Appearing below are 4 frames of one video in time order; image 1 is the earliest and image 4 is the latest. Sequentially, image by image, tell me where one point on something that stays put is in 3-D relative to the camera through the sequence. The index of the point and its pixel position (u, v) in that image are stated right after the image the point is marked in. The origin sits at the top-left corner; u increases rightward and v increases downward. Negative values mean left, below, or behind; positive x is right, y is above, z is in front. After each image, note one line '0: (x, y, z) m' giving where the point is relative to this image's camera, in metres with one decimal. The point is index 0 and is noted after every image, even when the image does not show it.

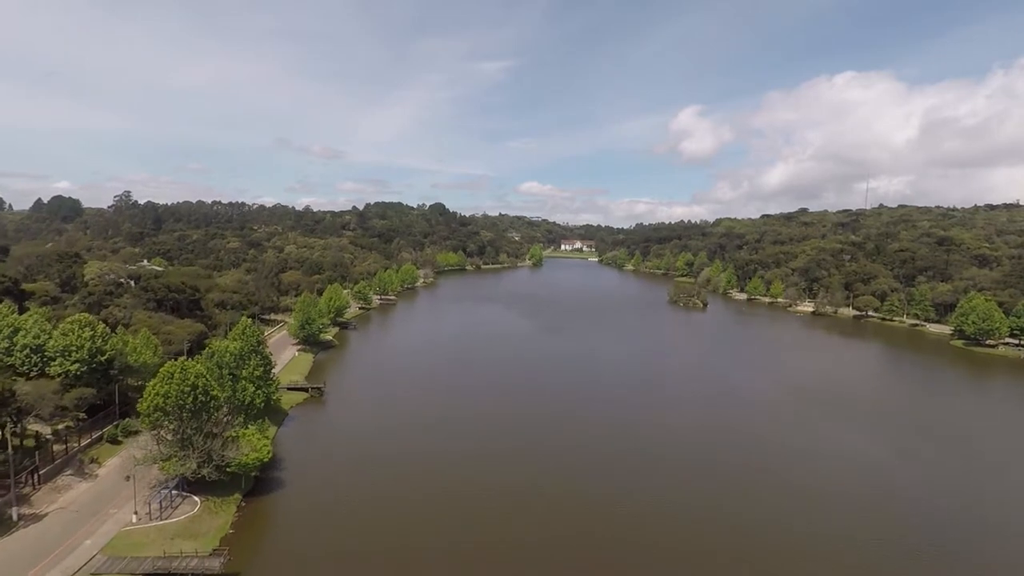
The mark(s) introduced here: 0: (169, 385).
0: (-11.5, -3.3, +18.9) m
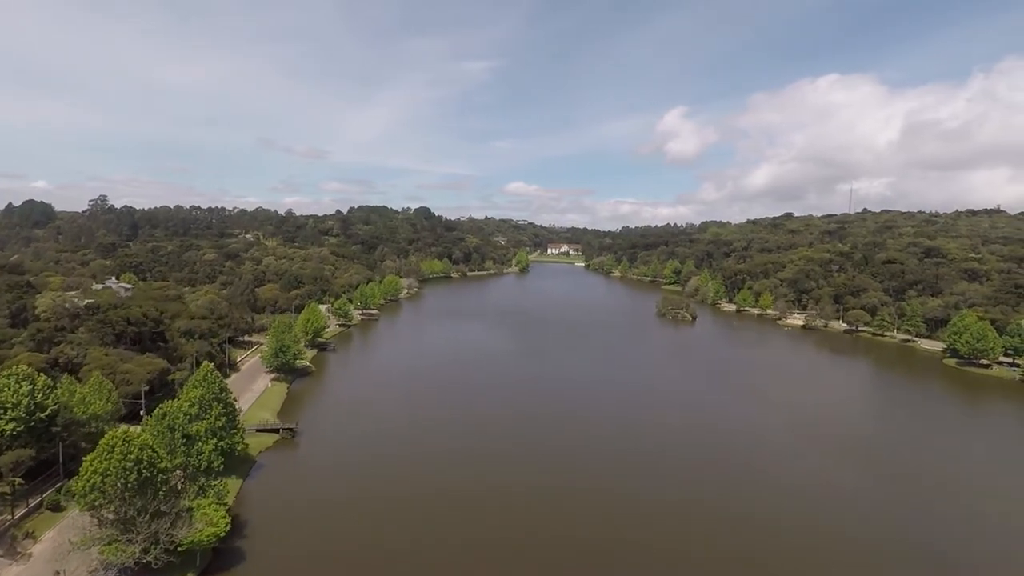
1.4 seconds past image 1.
0: (-11.9, -5.1, +16.7) m
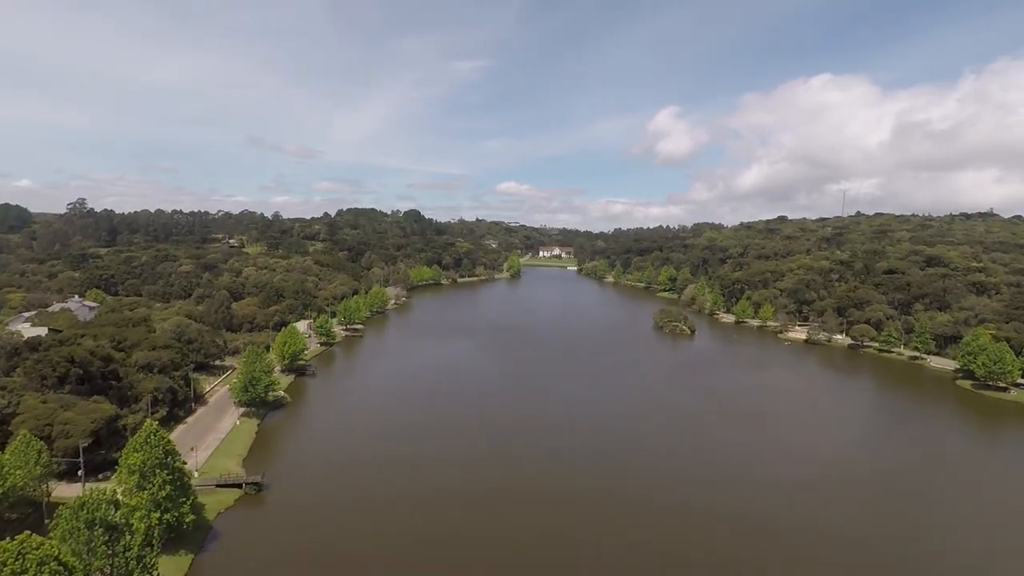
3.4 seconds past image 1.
0: (-12.1, -6.9, +13.3) m
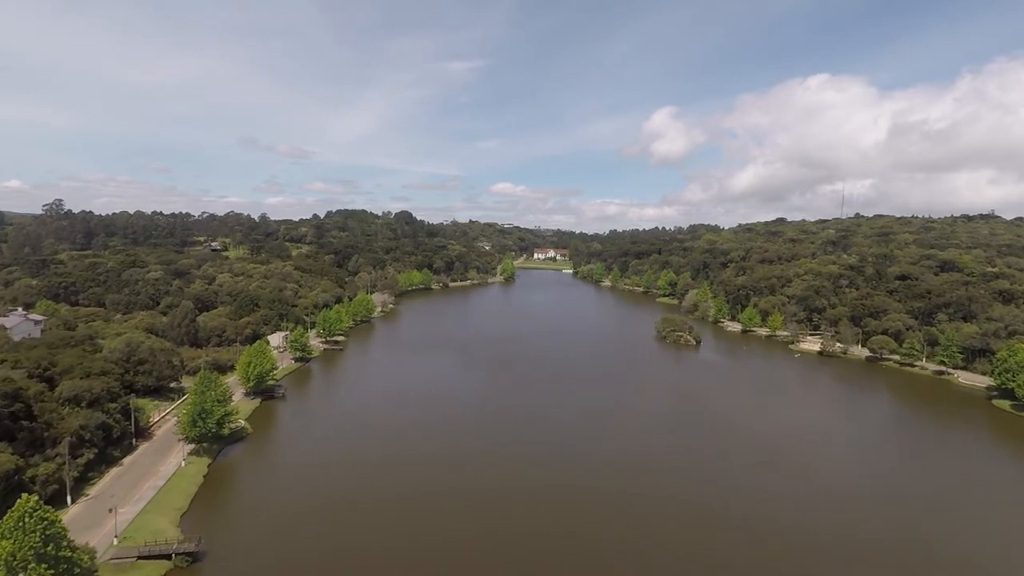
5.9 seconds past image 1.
0: (-12.3, -7.9, +8.2) m
